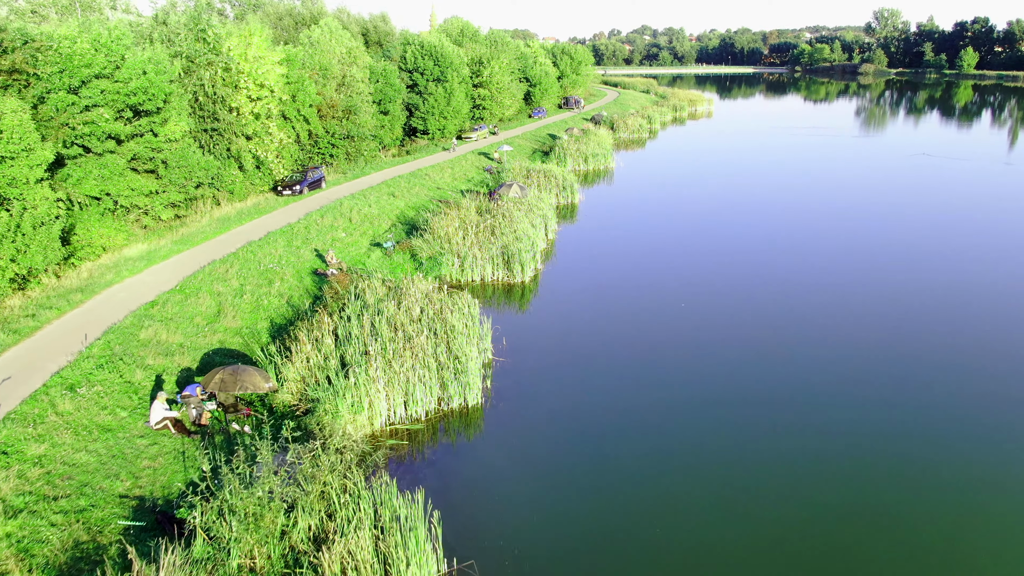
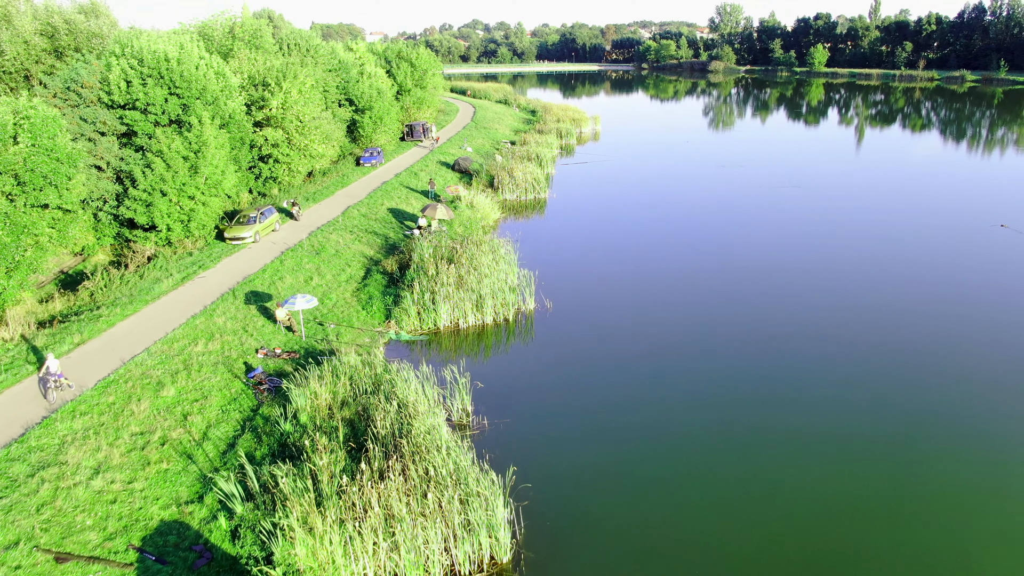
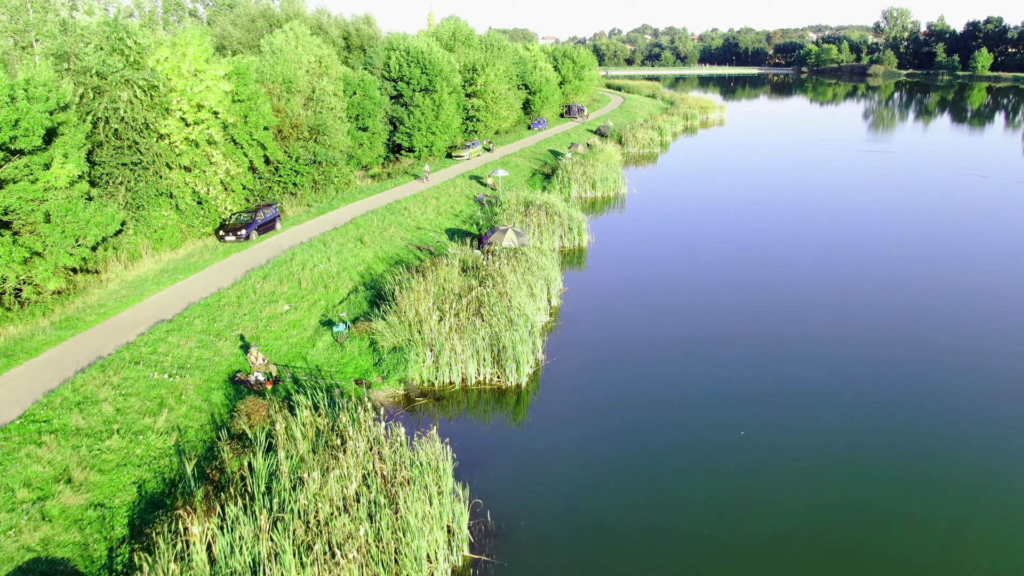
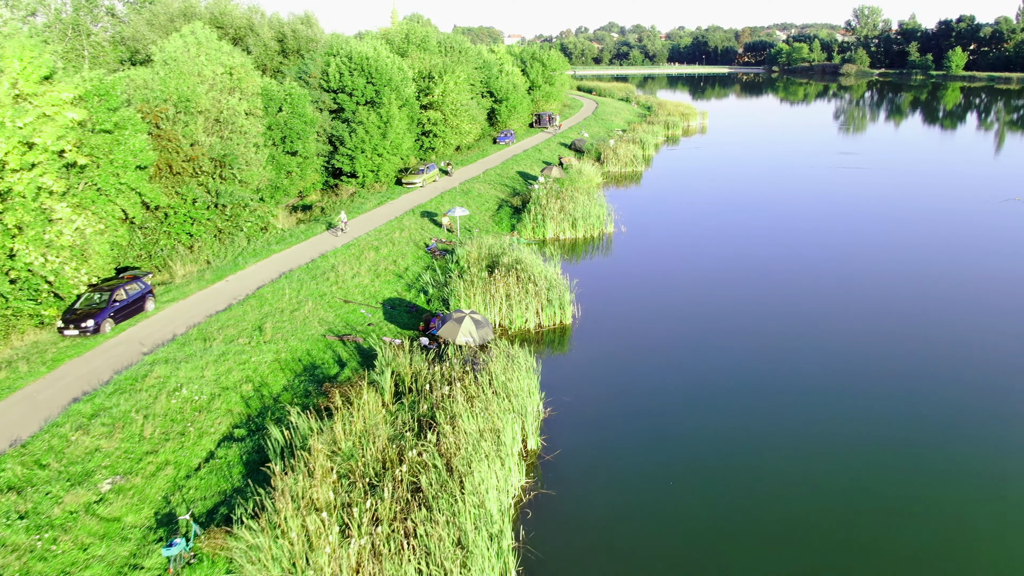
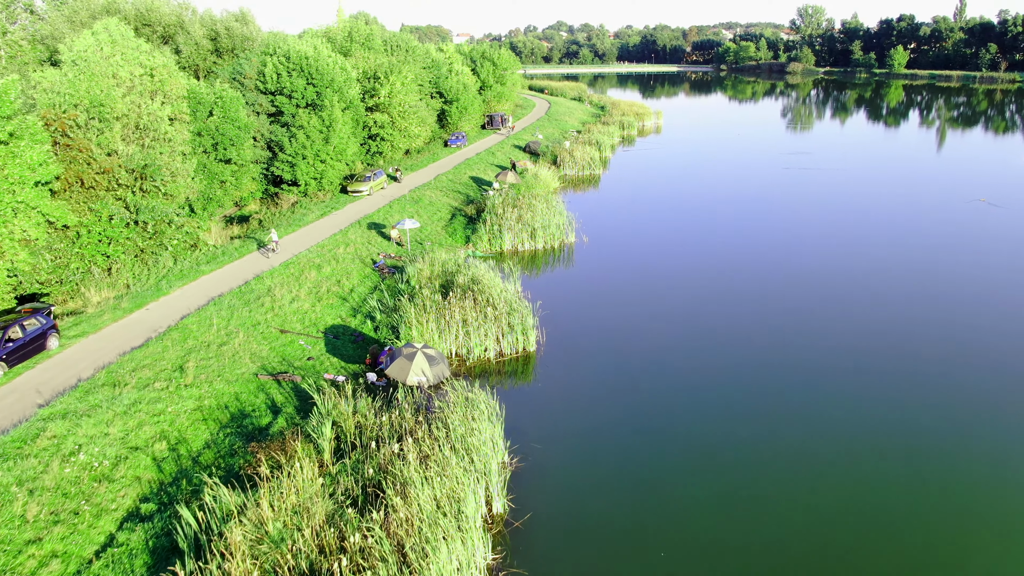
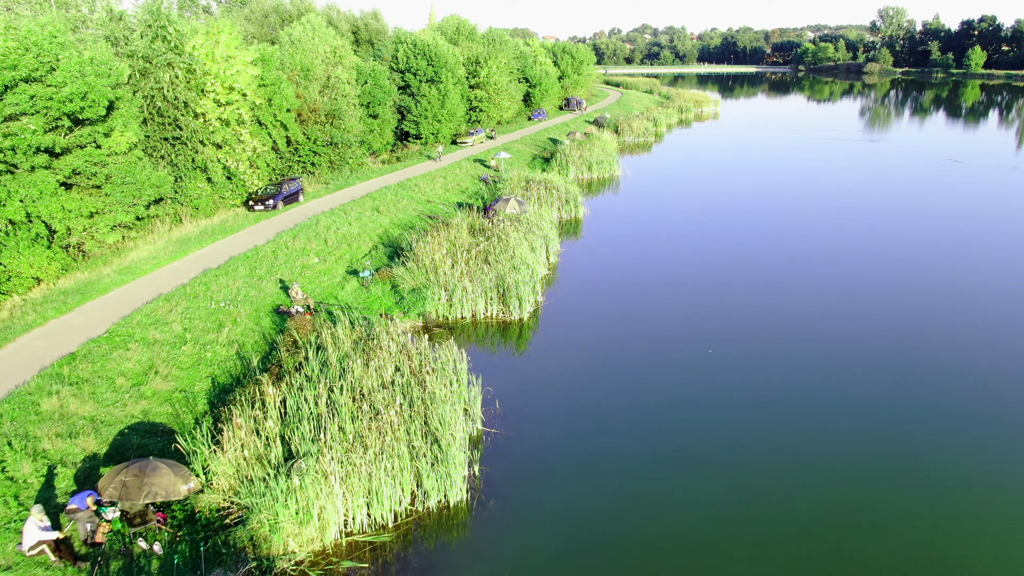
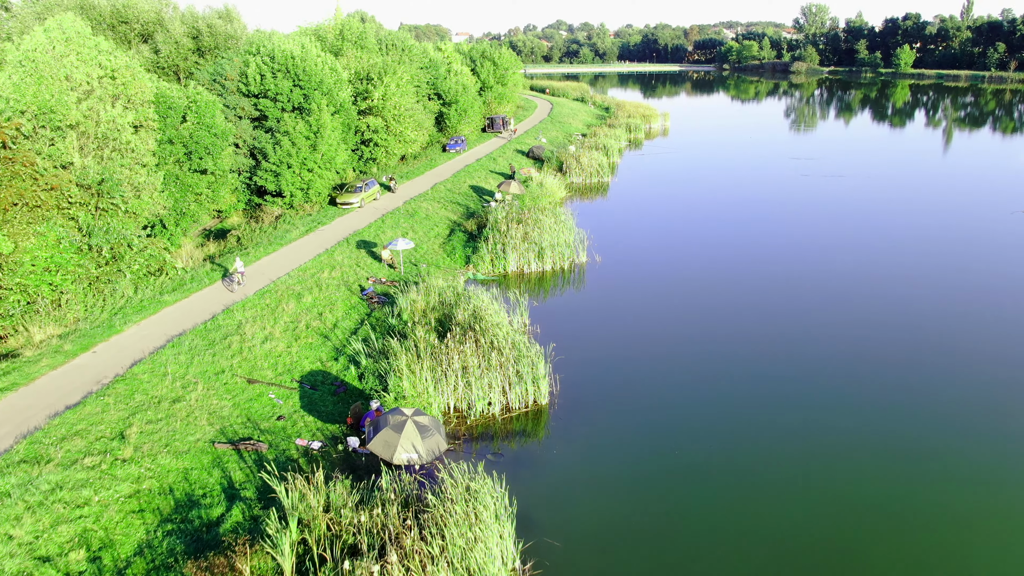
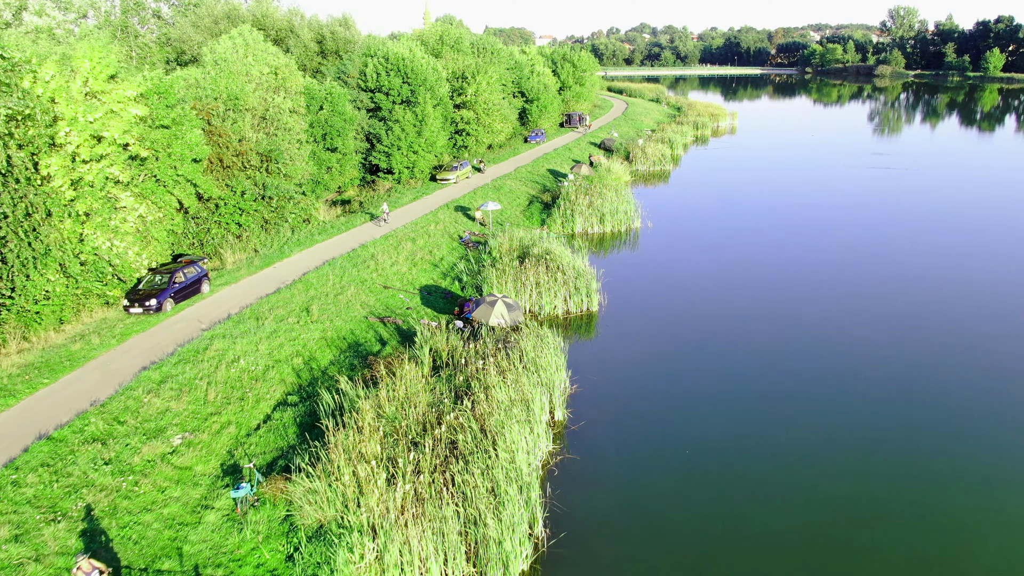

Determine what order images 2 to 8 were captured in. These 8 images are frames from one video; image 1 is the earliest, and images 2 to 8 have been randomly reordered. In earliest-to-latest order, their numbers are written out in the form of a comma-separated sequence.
6, 3, 8, 4, 5, 7, 2
